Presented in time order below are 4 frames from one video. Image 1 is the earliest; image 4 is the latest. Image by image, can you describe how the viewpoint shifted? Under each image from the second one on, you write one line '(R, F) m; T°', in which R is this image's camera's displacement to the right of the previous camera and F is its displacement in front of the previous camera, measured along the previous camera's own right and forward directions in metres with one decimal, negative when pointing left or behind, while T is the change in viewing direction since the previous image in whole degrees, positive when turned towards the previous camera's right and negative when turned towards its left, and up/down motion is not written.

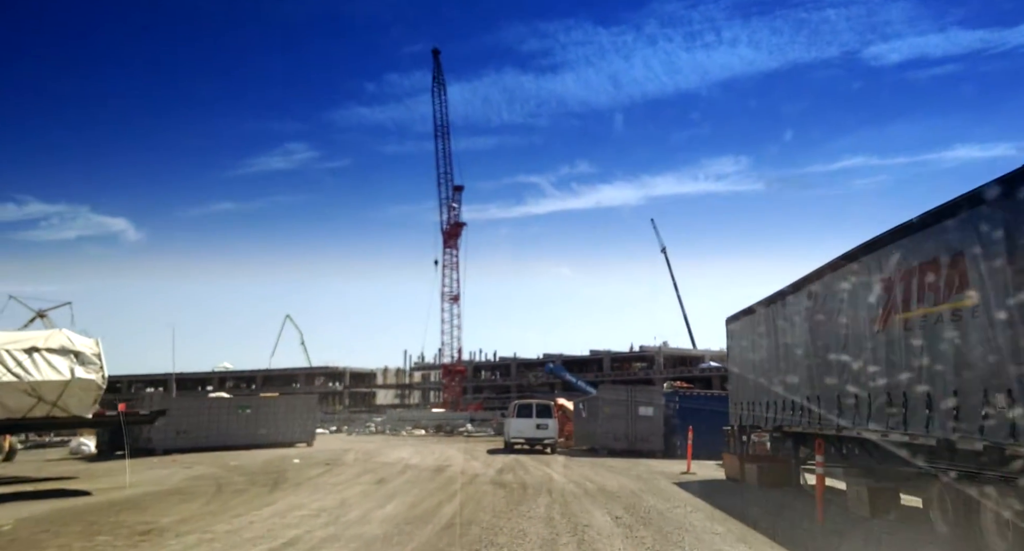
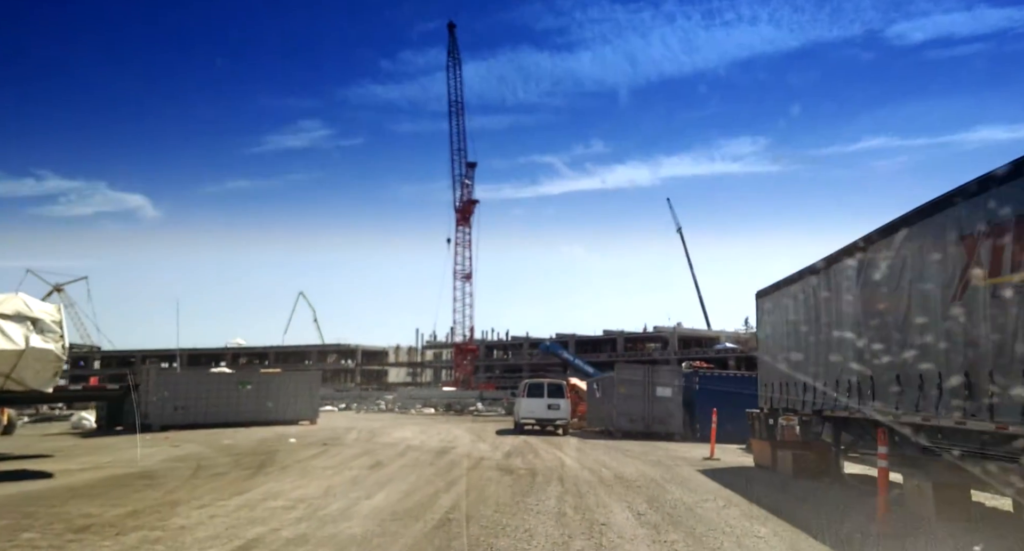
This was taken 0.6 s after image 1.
(+0.1, +1.8) m; -1°
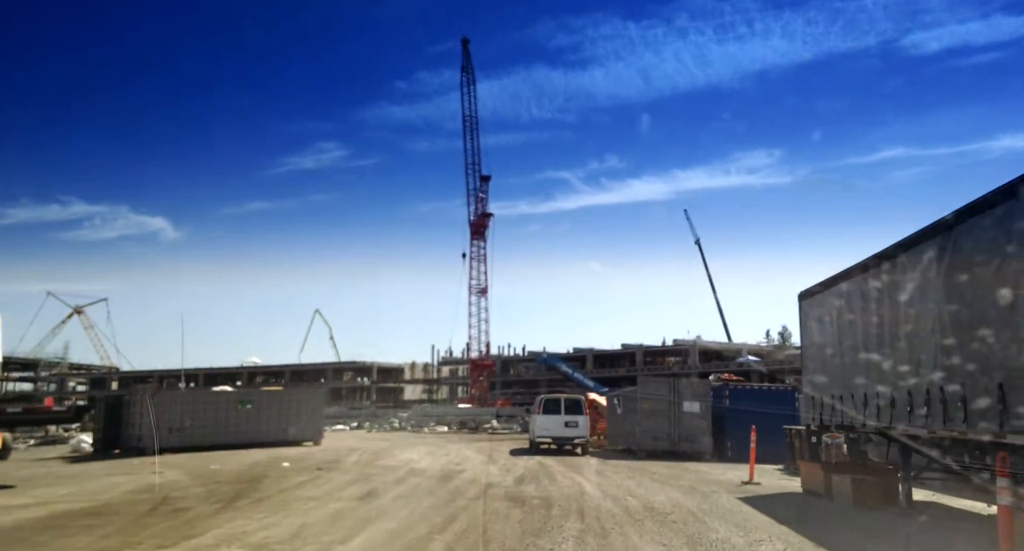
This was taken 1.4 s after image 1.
(+0.1, +2.3) m; -1°
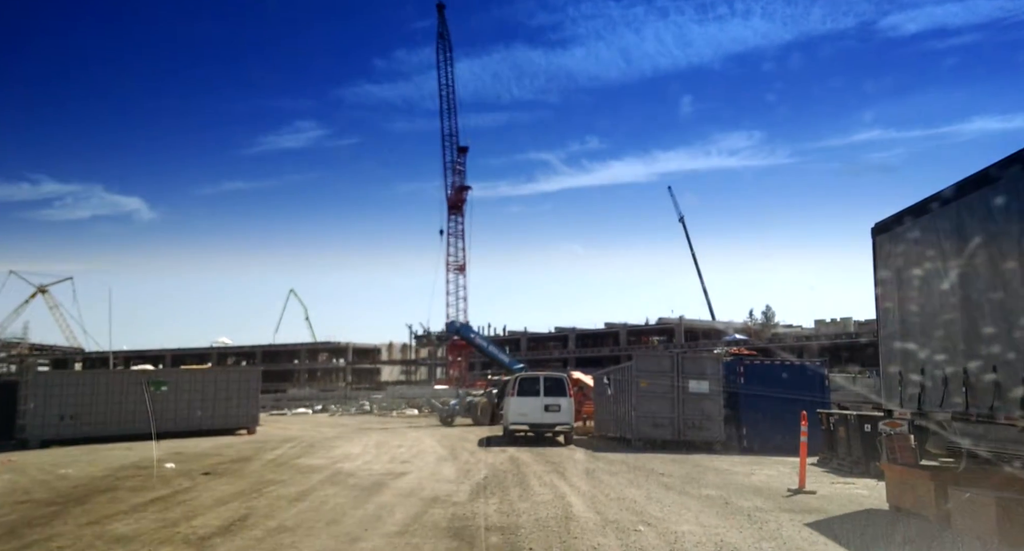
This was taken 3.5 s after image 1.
(+0.4, +5.9) m; +1°
